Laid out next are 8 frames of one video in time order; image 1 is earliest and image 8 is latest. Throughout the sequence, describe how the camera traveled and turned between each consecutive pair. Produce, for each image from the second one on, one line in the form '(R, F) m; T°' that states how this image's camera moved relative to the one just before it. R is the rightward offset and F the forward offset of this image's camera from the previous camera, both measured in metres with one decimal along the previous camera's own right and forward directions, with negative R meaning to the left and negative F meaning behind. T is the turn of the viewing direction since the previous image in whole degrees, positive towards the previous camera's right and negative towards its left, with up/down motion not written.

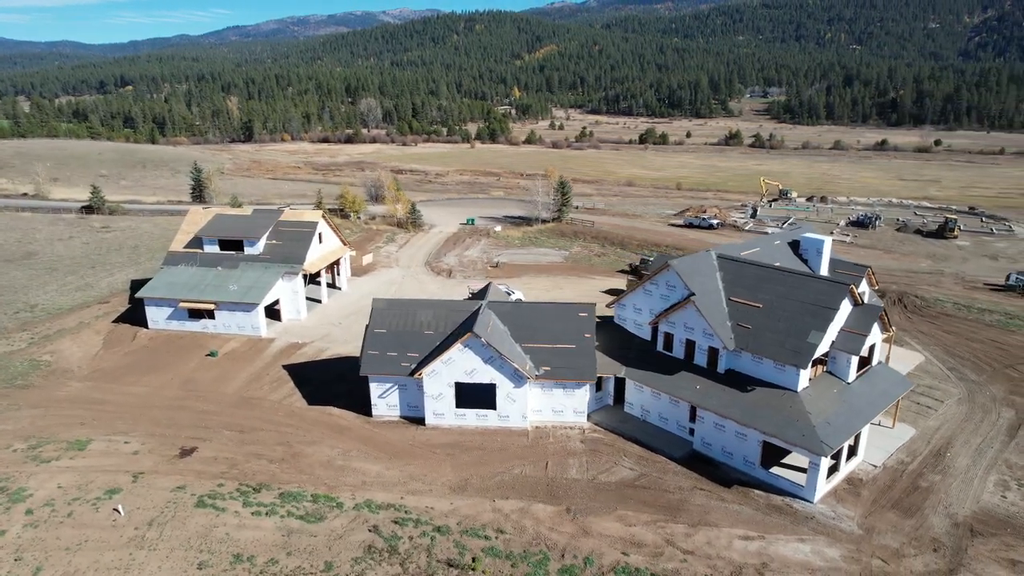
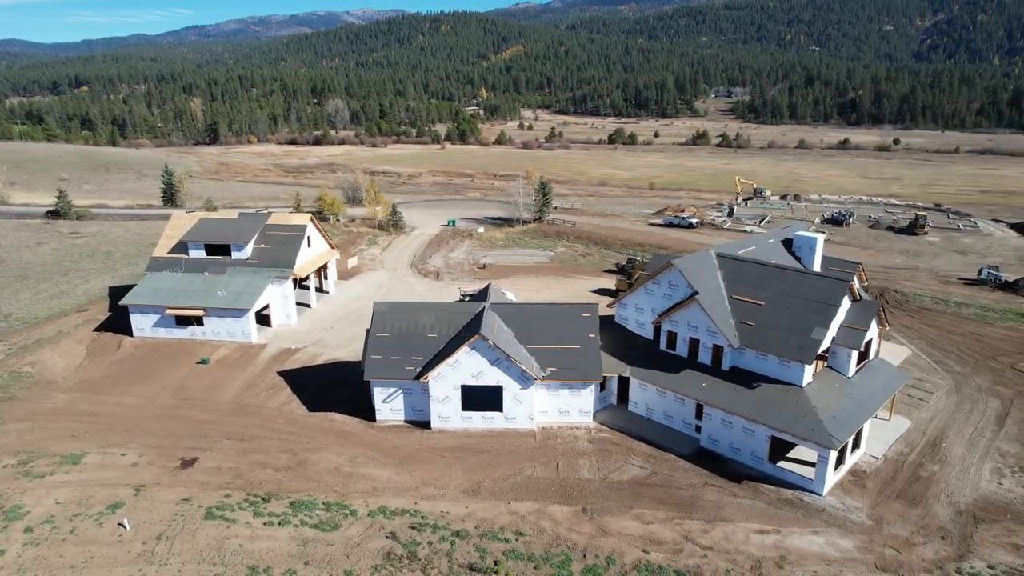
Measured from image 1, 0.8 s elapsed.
(-1.3, +0.1) m; +3°
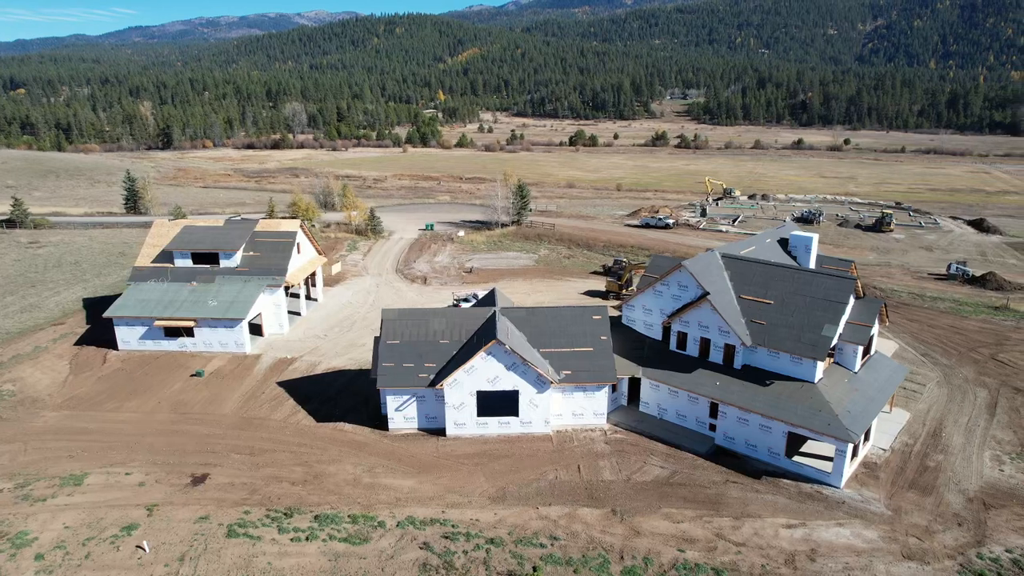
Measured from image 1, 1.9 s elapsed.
(-1.9, +0.1) m; +4°
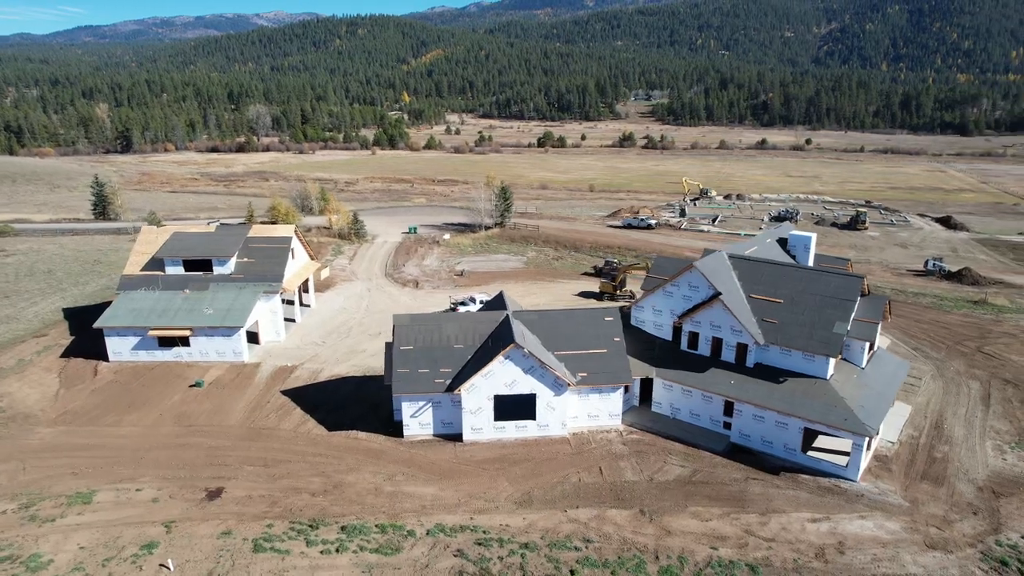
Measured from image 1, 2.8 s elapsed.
(-1.7, +0.1) m; +3°
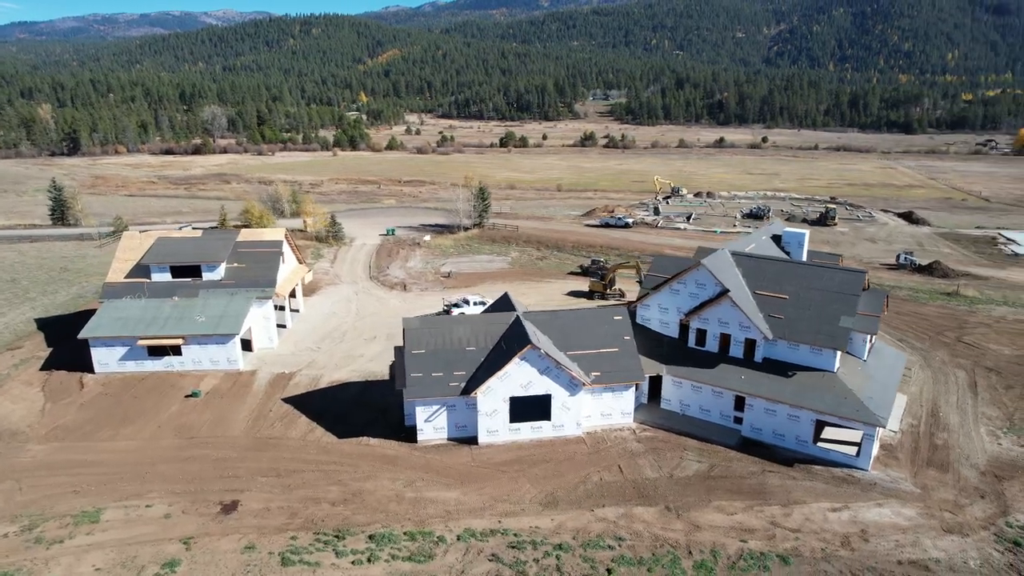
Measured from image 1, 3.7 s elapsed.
(-1.9, +0.1) m; +3°
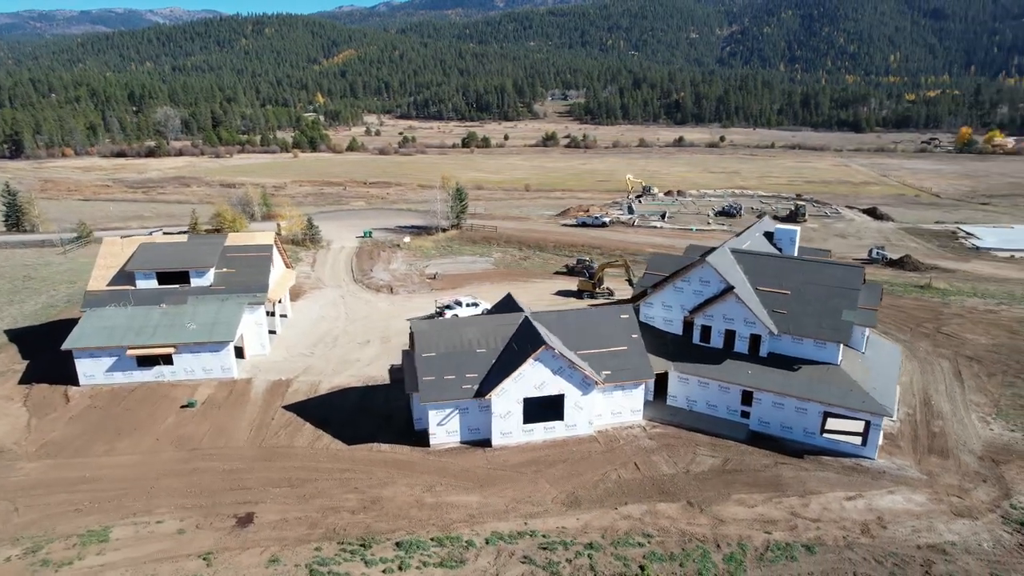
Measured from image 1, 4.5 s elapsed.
(-1.8, +0.1) m; +3°
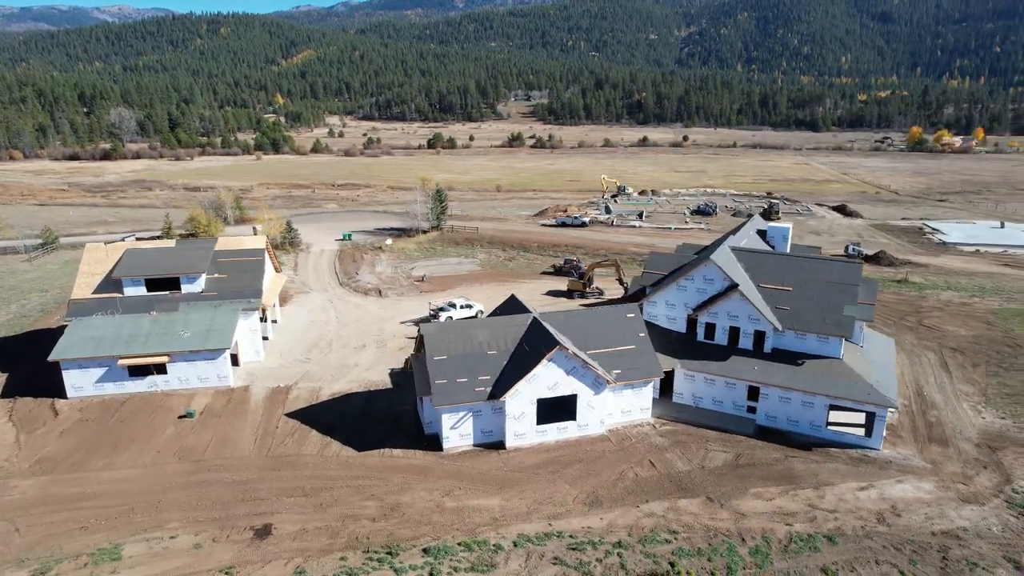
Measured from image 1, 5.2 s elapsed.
(-1.6, +0.1) m; +3°
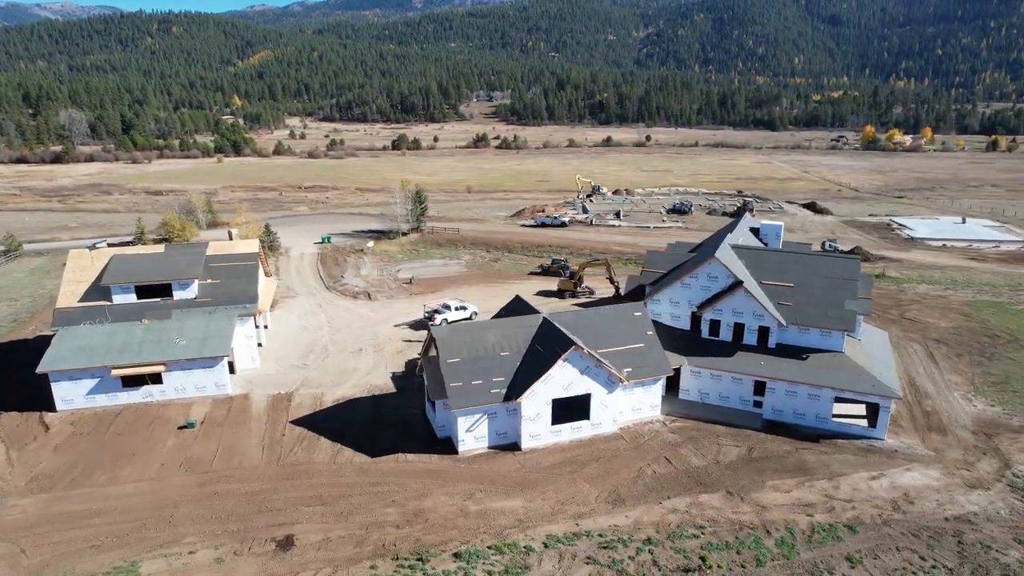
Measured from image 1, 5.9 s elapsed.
(-1.7, +0.1) m; +3°
